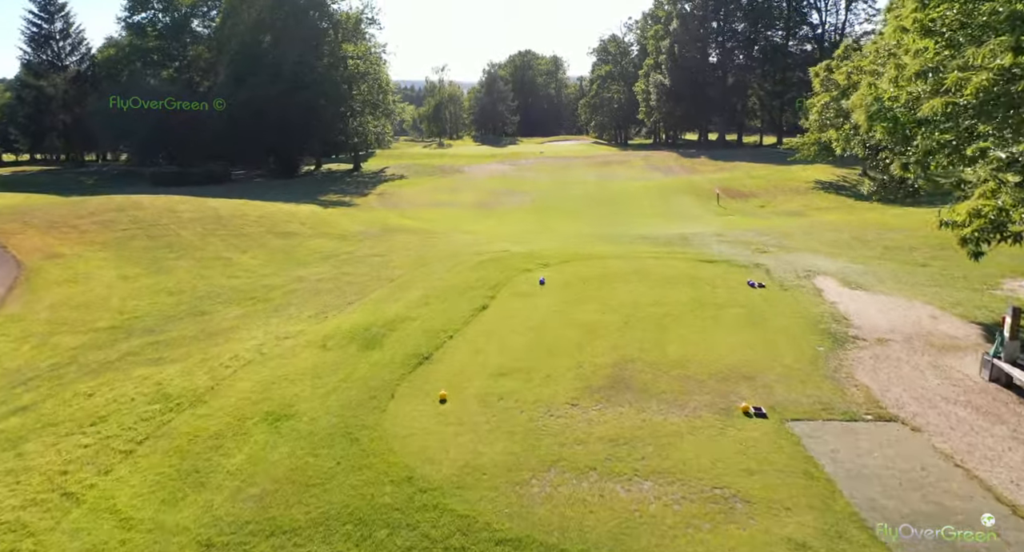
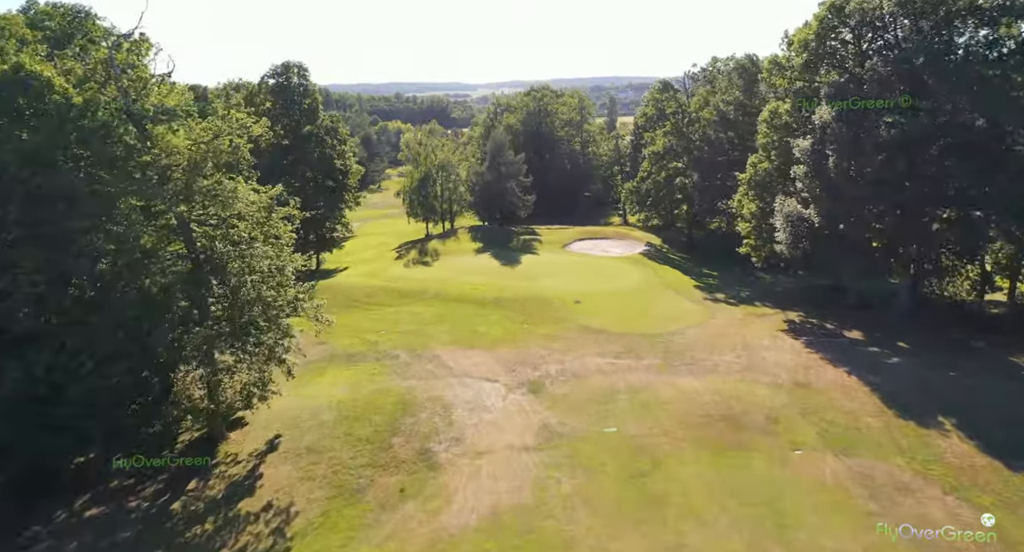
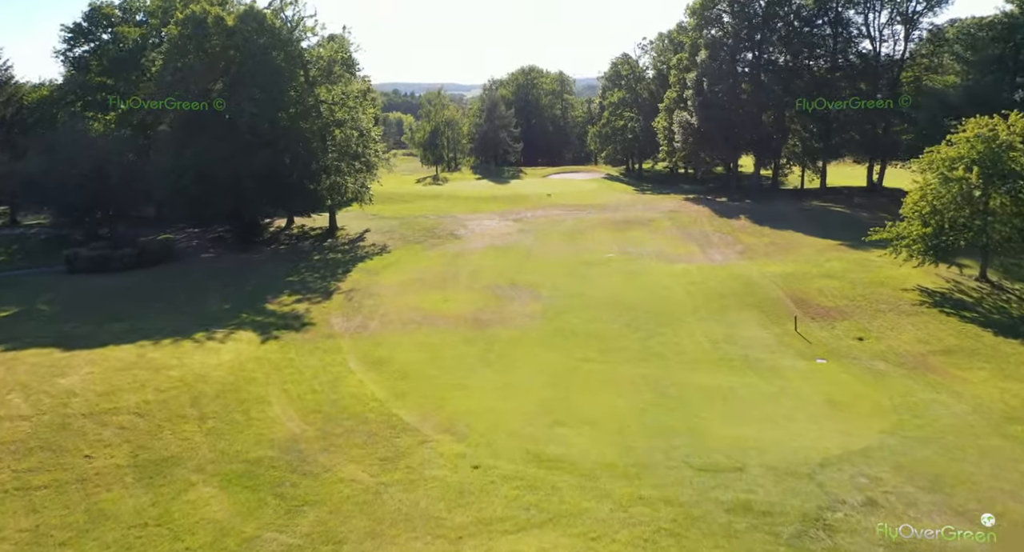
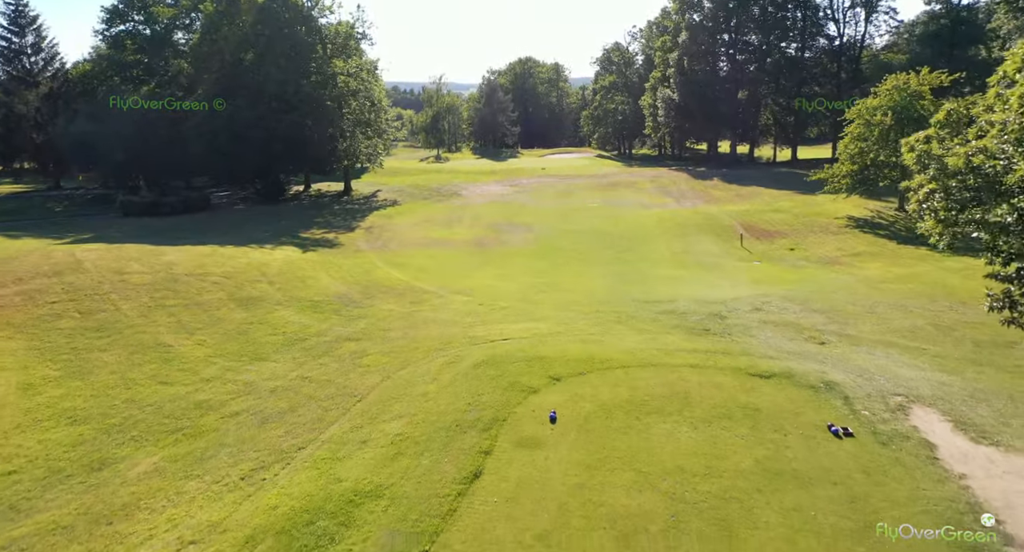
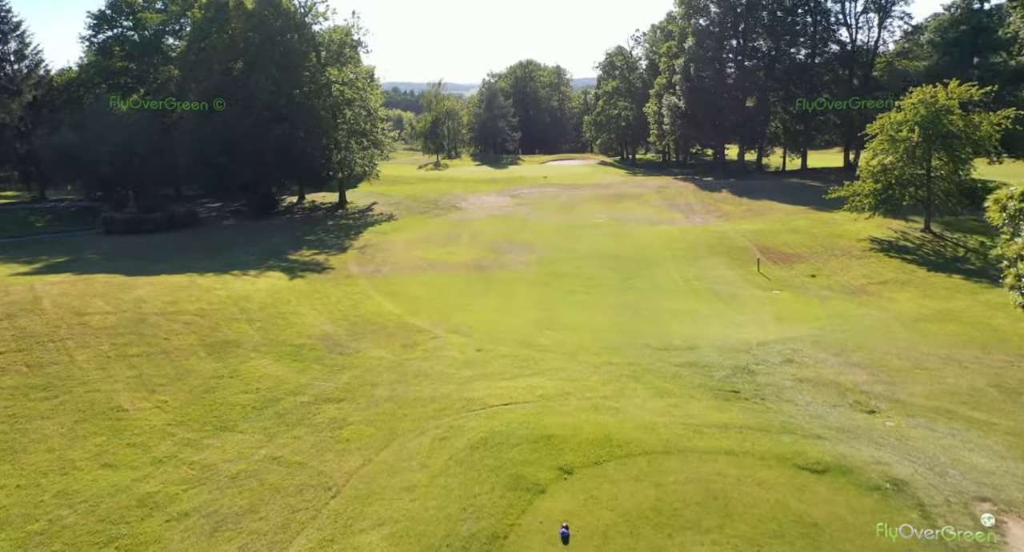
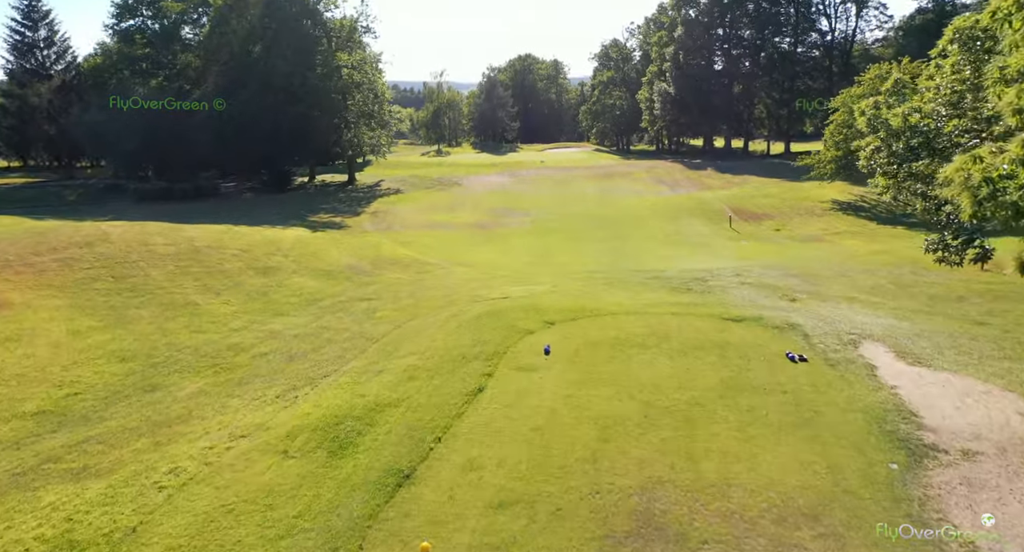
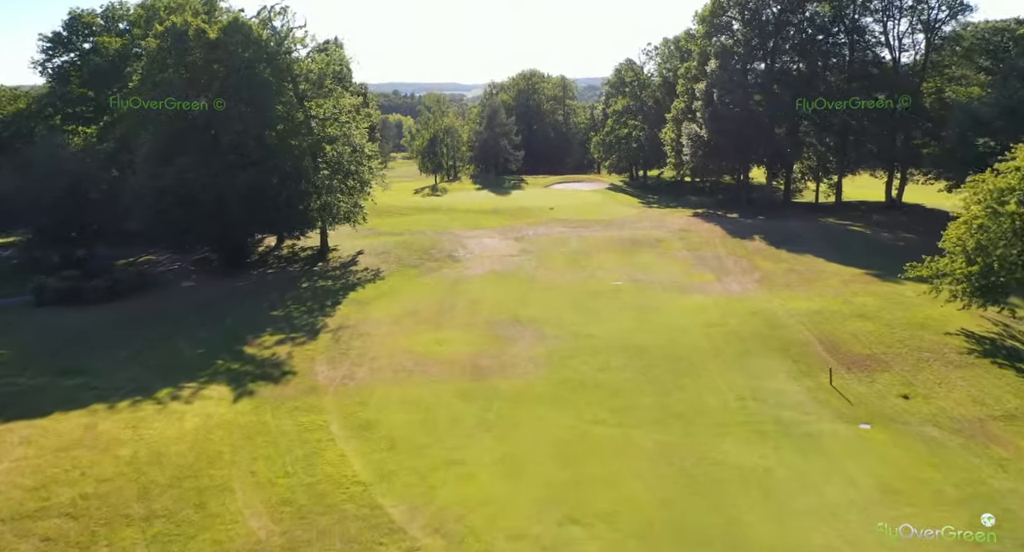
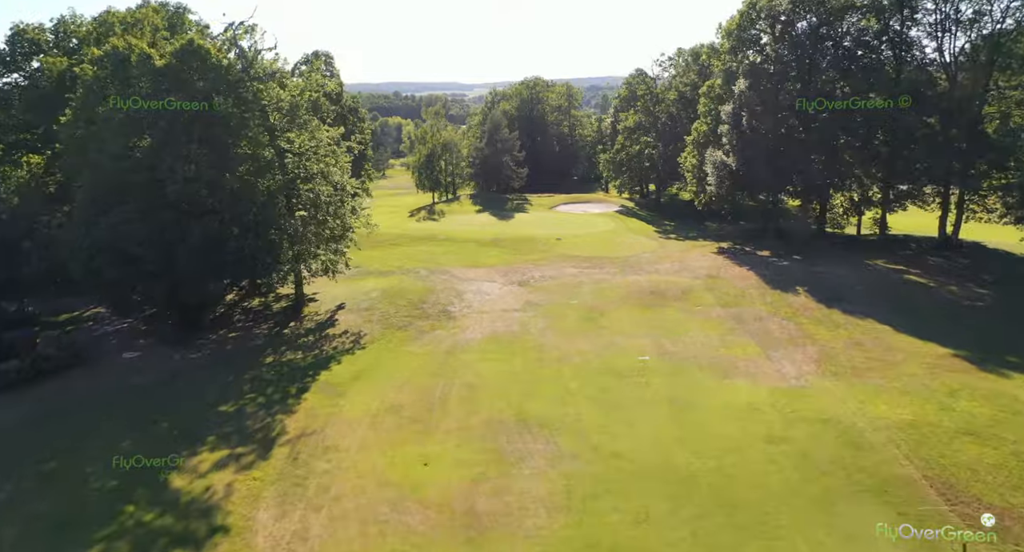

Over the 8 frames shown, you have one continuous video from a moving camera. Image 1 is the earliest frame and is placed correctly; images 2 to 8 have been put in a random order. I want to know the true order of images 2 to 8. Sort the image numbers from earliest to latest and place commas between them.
6, 4, 5, 3, 7, 8, 2
